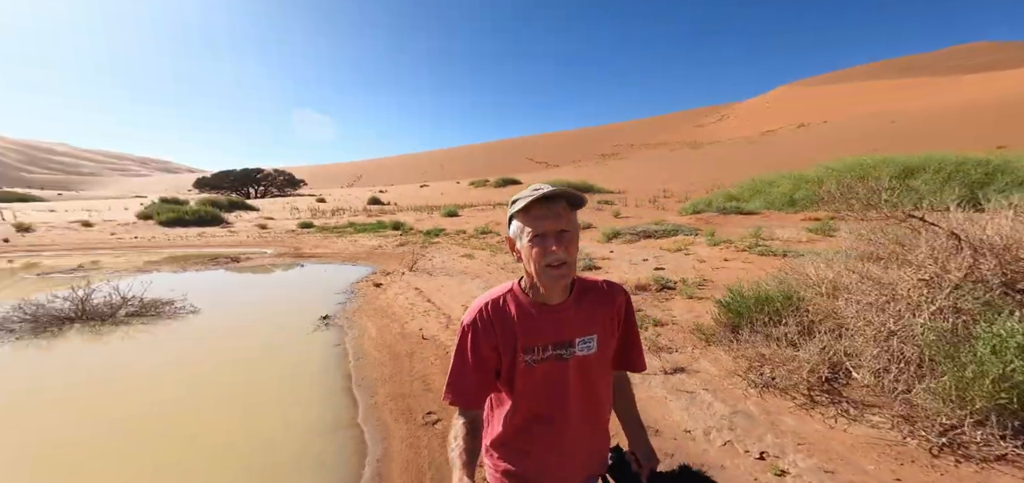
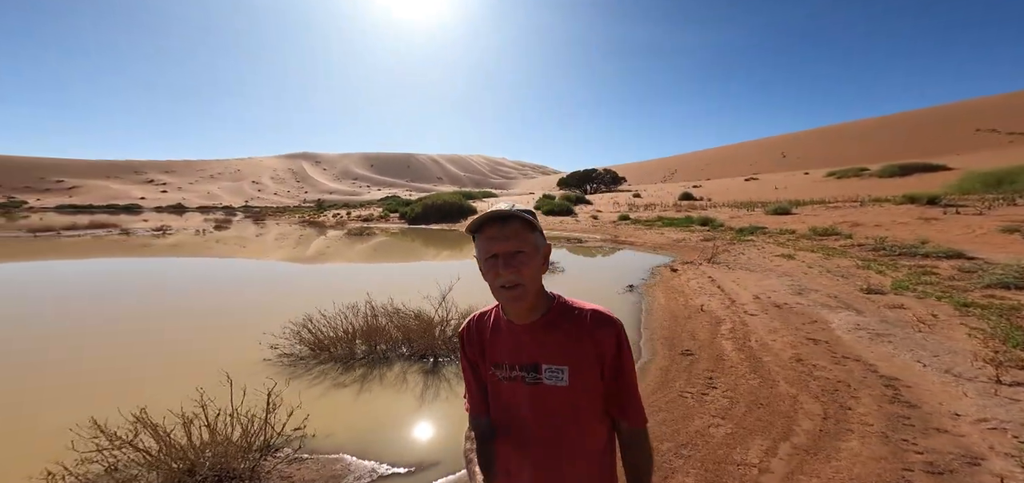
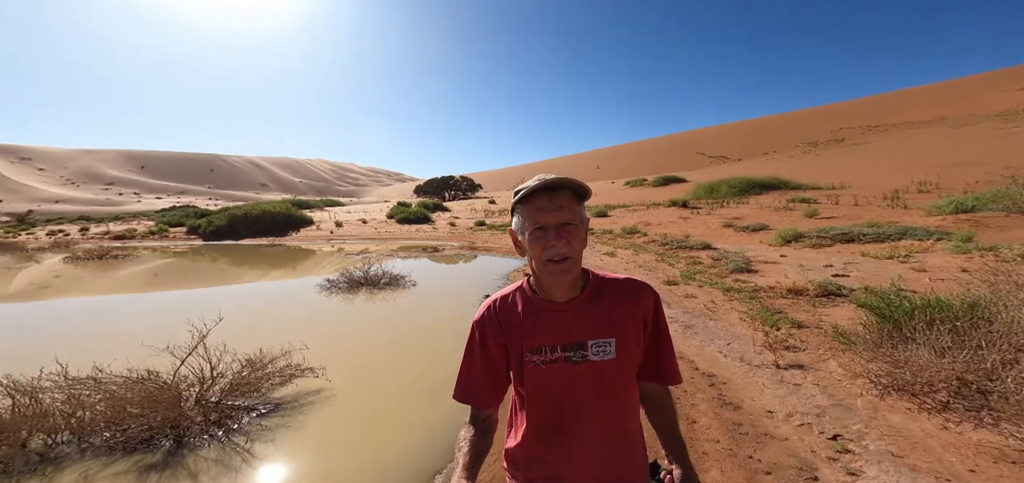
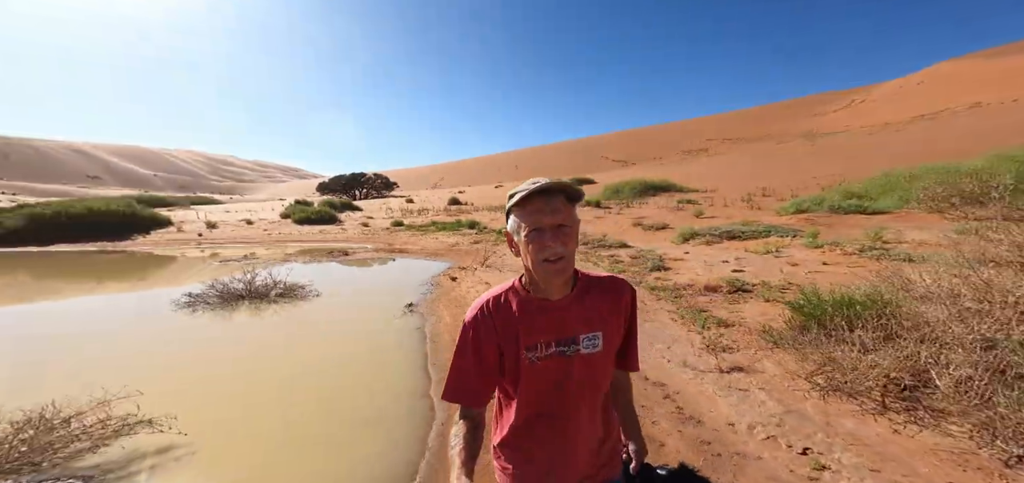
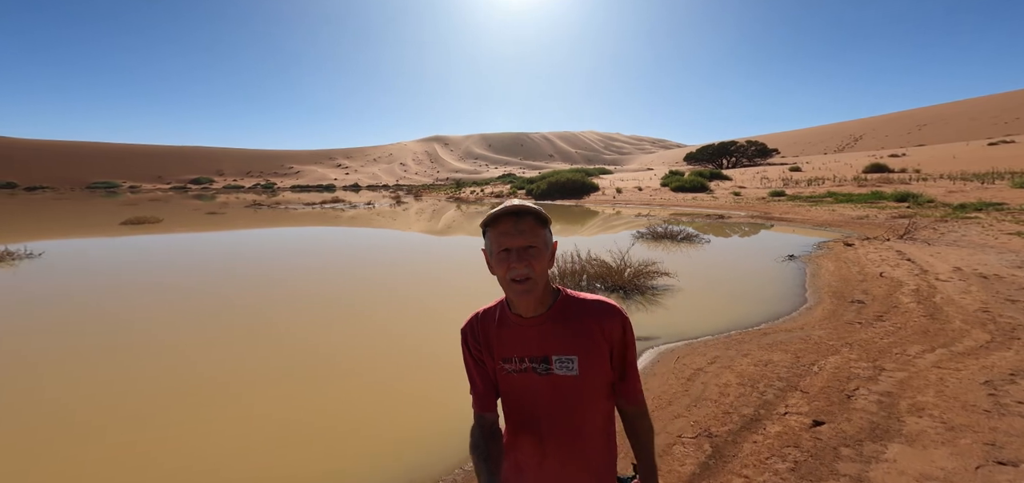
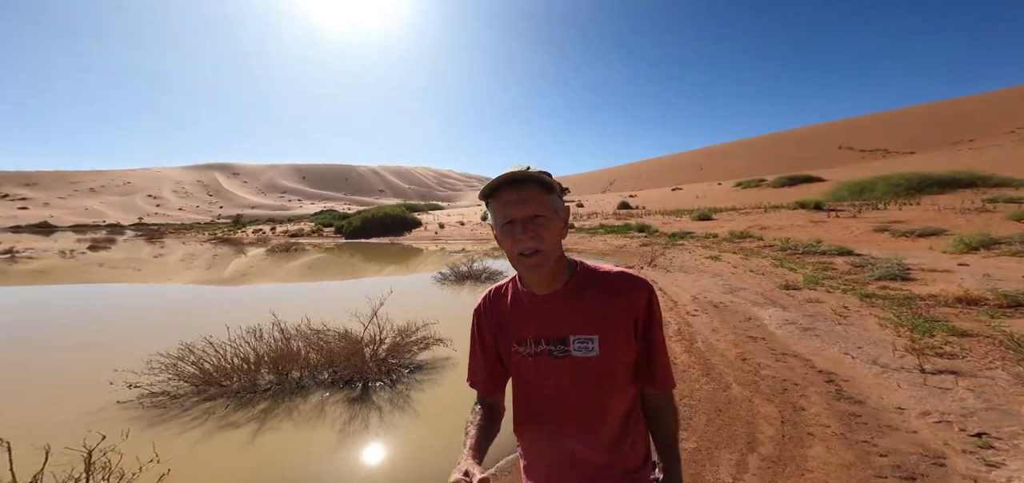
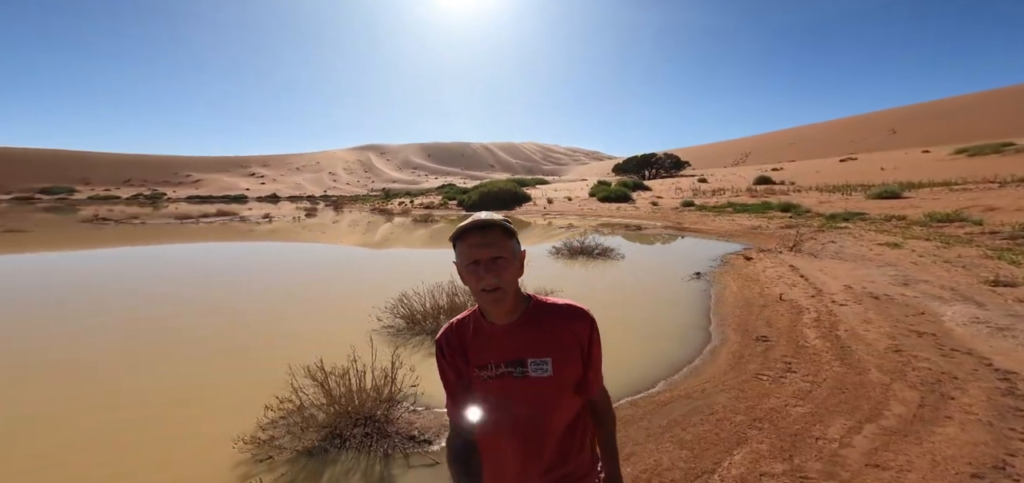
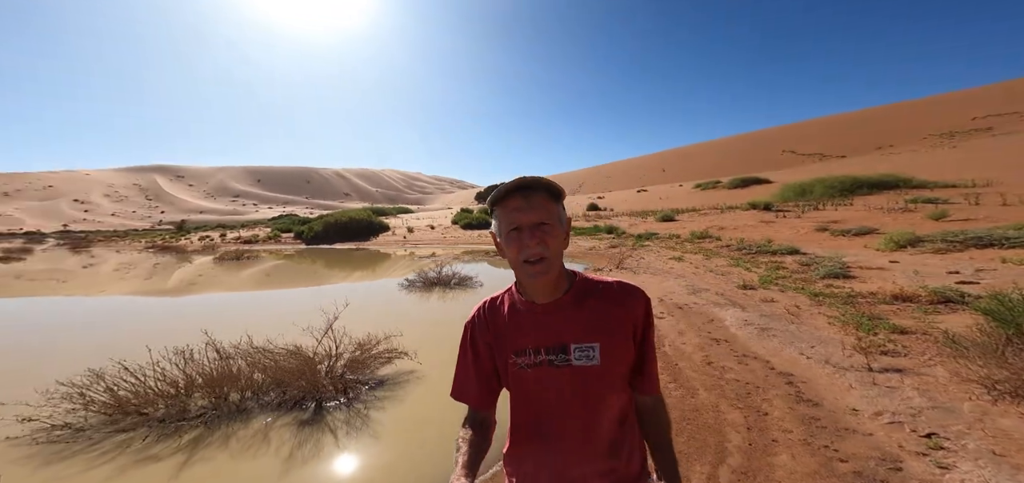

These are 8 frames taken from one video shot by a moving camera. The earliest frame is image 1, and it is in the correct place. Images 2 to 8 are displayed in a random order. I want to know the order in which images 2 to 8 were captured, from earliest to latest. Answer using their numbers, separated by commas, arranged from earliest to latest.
4, 3, 8, 6, 2, 7, 5
